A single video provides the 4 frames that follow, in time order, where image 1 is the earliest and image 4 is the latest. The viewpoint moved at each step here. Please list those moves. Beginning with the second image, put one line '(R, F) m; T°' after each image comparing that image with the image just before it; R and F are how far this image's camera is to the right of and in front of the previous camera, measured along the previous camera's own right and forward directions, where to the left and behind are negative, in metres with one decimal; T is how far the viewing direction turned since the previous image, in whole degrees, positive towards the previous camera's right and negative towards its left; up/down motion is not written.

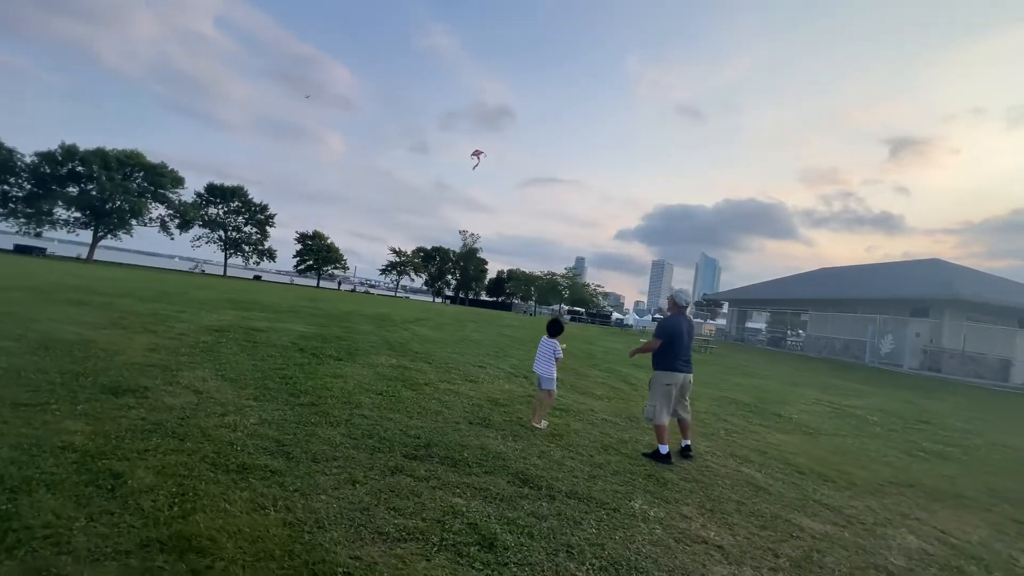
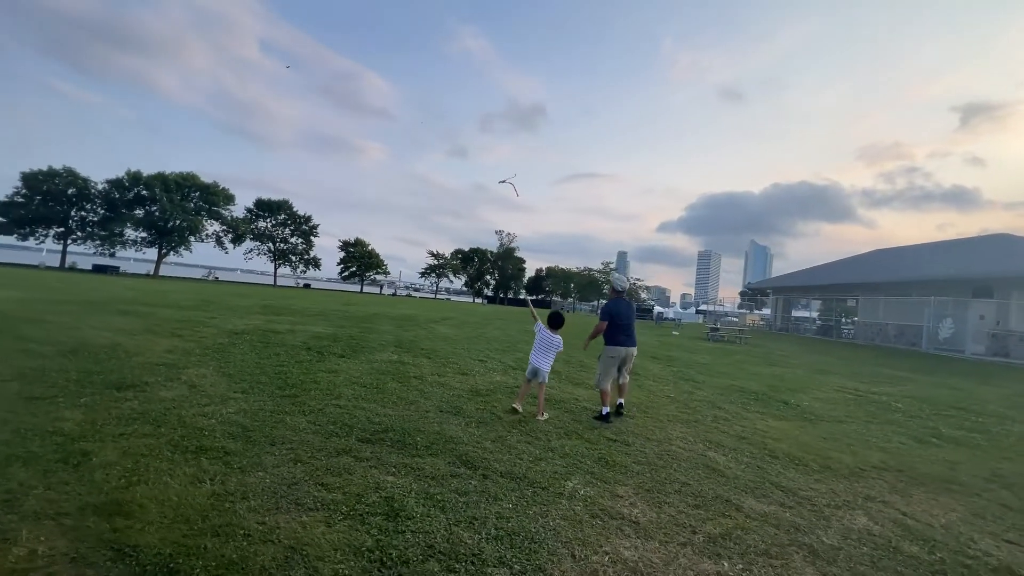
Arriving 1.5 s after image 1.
(+1.0, -0.1) m; -5°
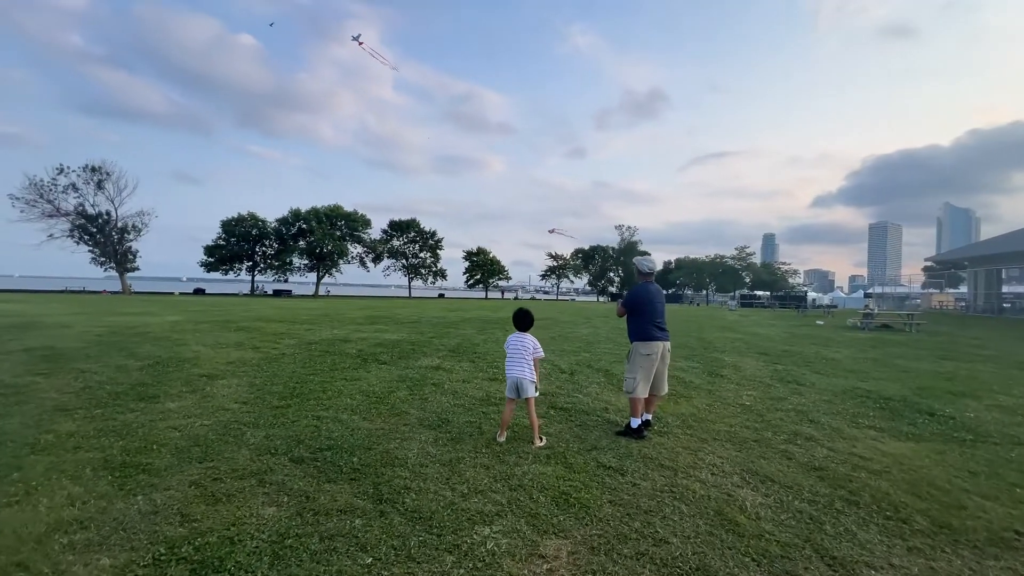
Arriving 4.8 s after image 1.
(+1.6, +1.1) m; -16°
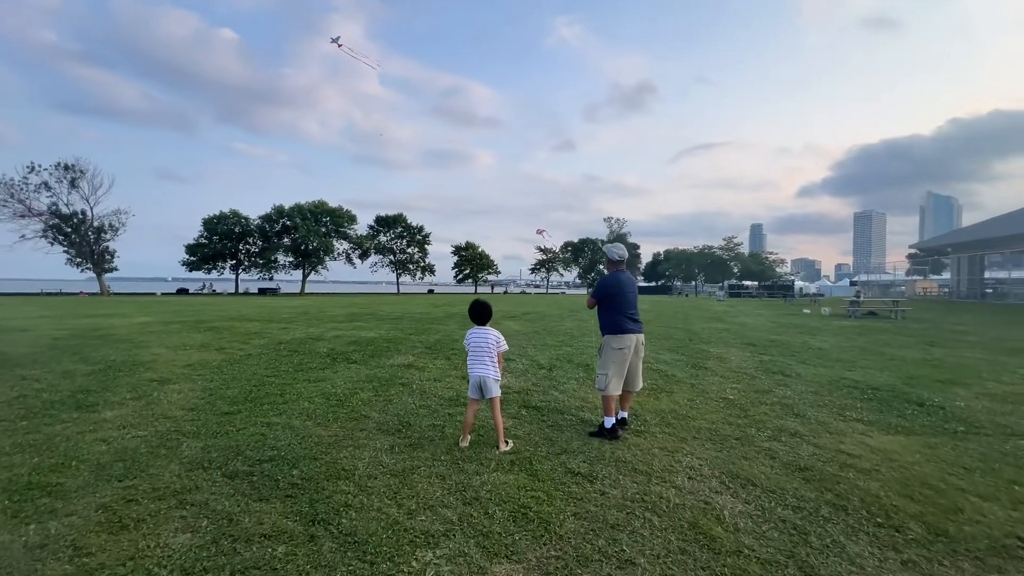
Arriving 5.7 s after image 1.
(+0.3, +0.4) m; +1°
